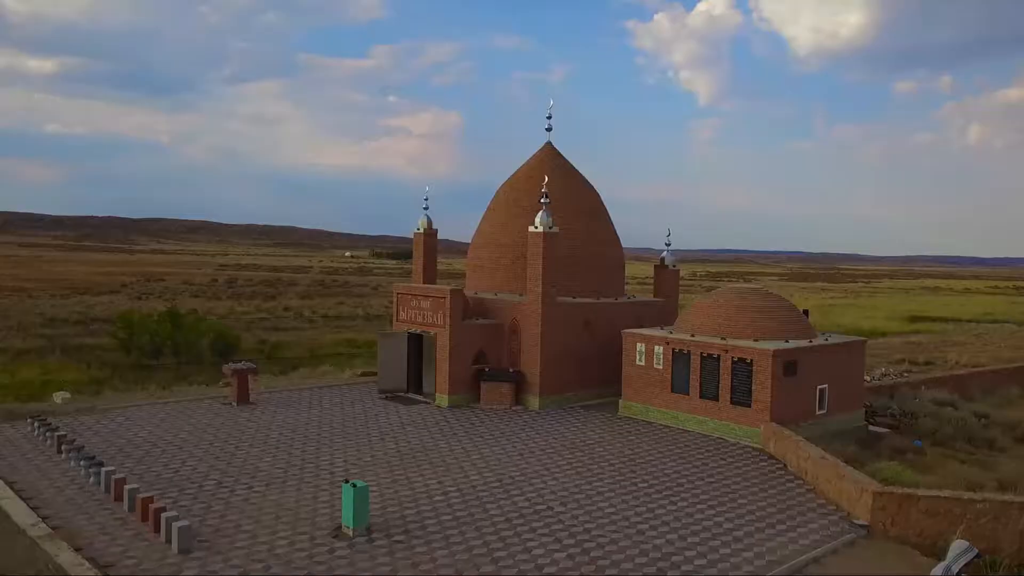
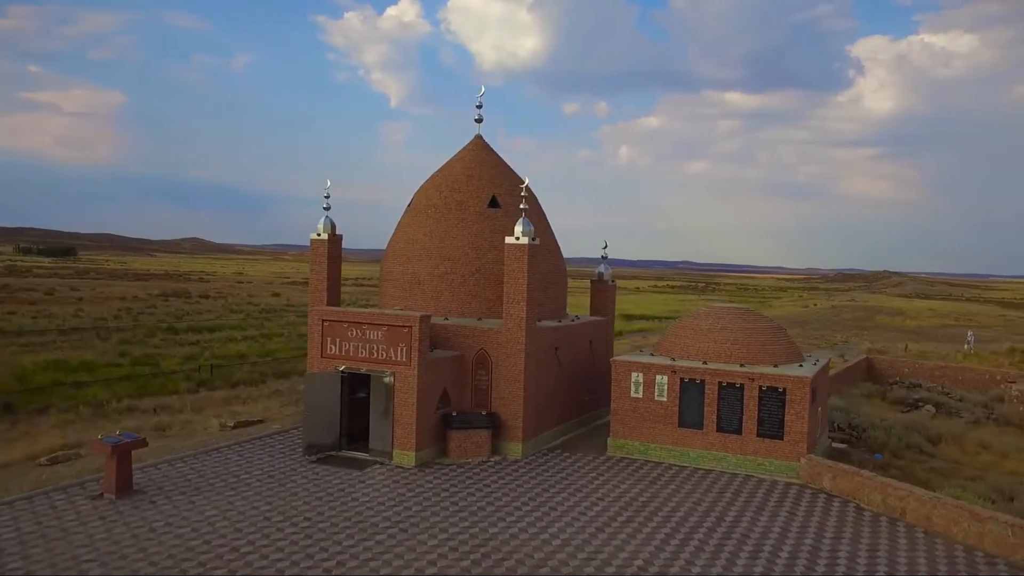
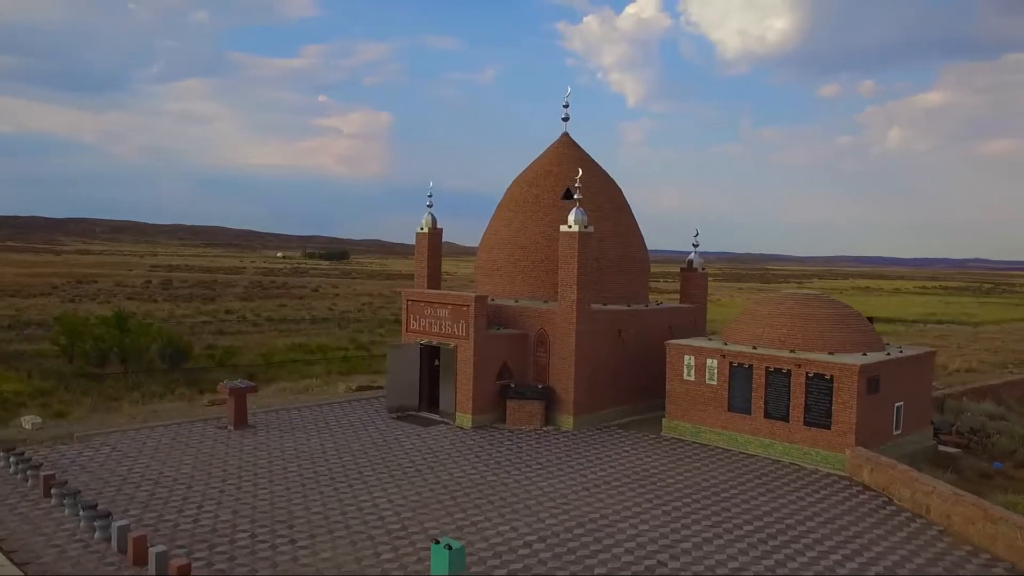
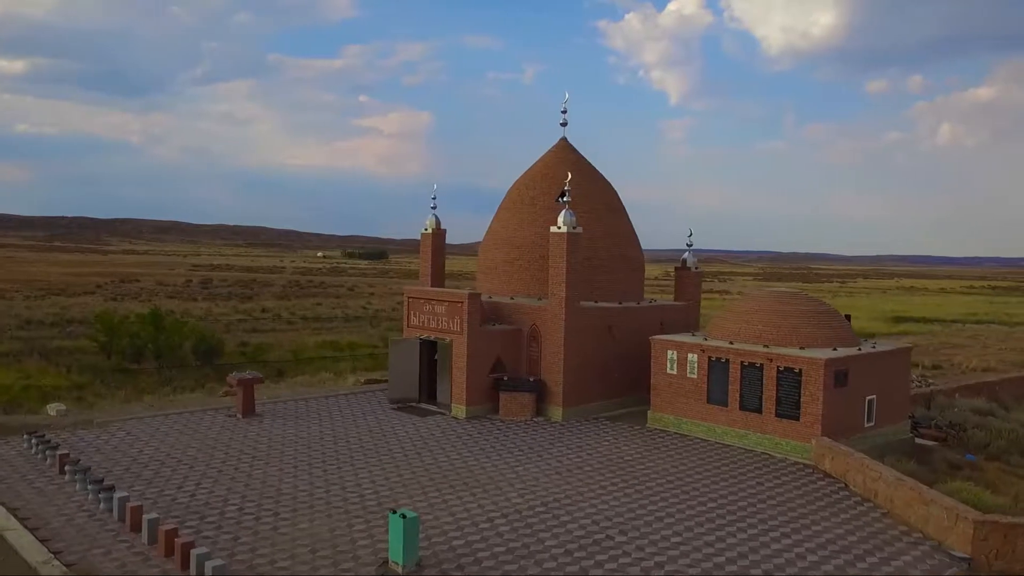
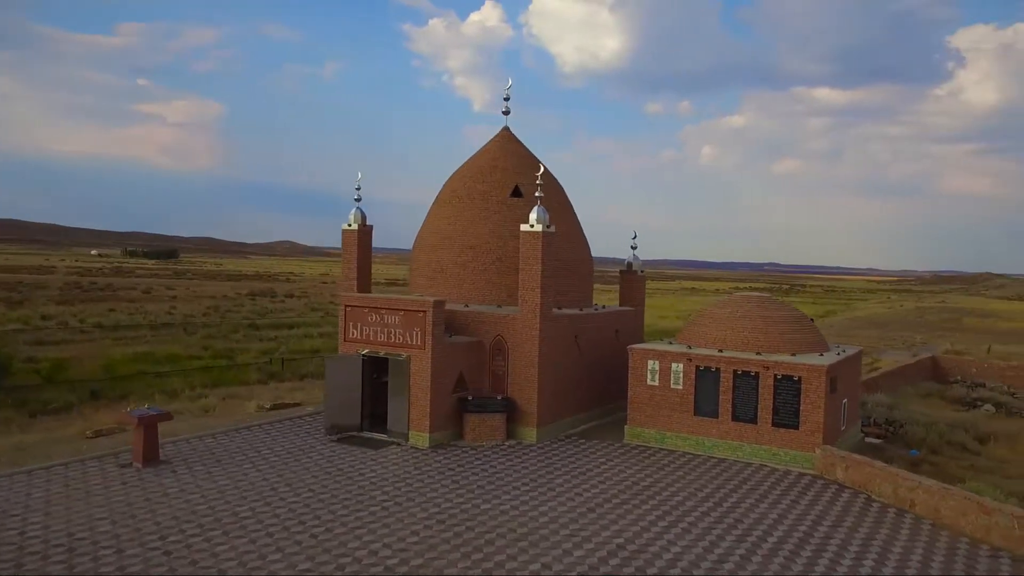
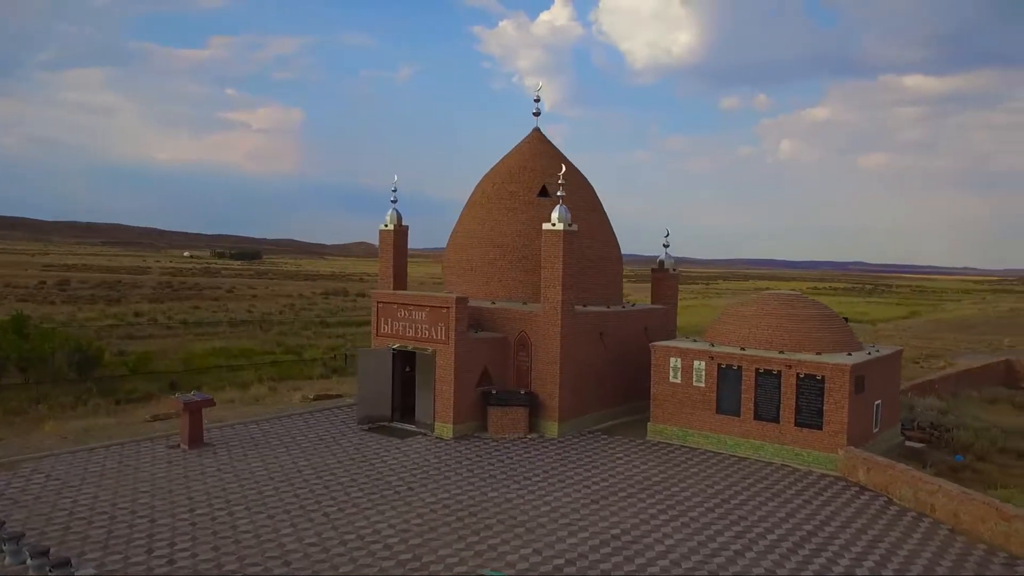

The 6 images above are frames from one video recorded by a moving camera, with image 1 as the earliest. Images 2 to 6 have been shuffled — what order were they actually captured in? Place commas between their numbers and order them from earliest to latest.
4, 3, 6, 5, 2
